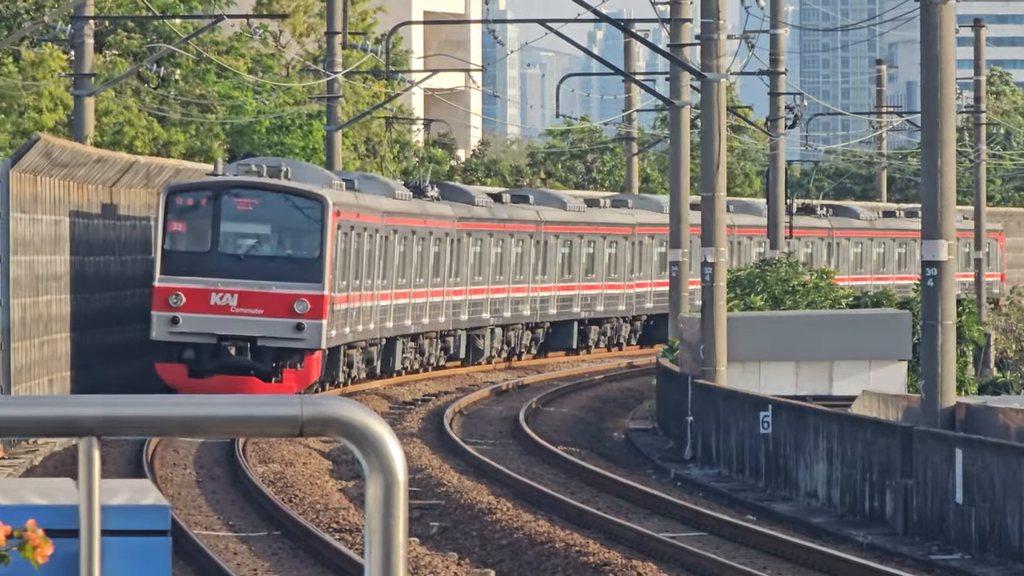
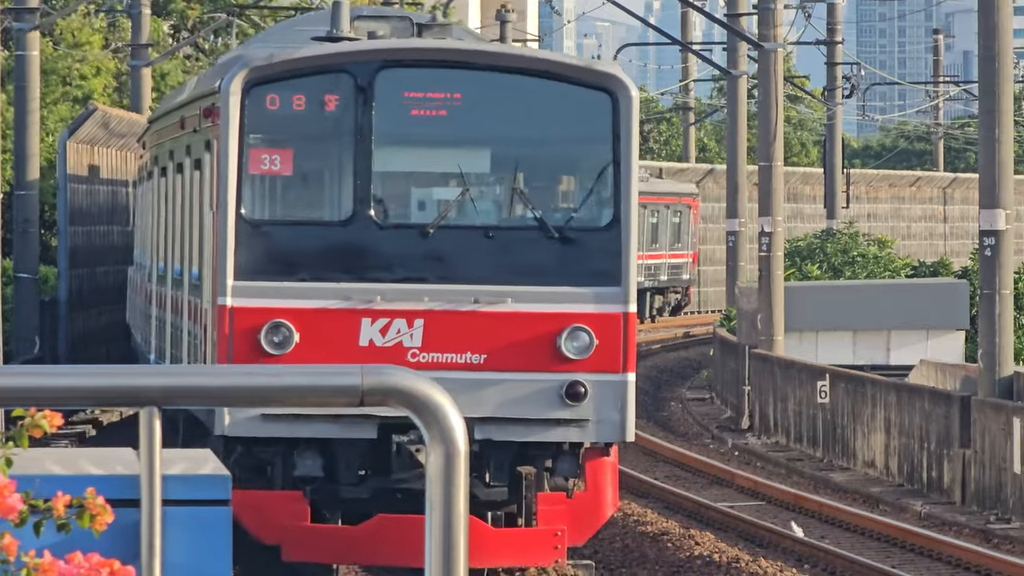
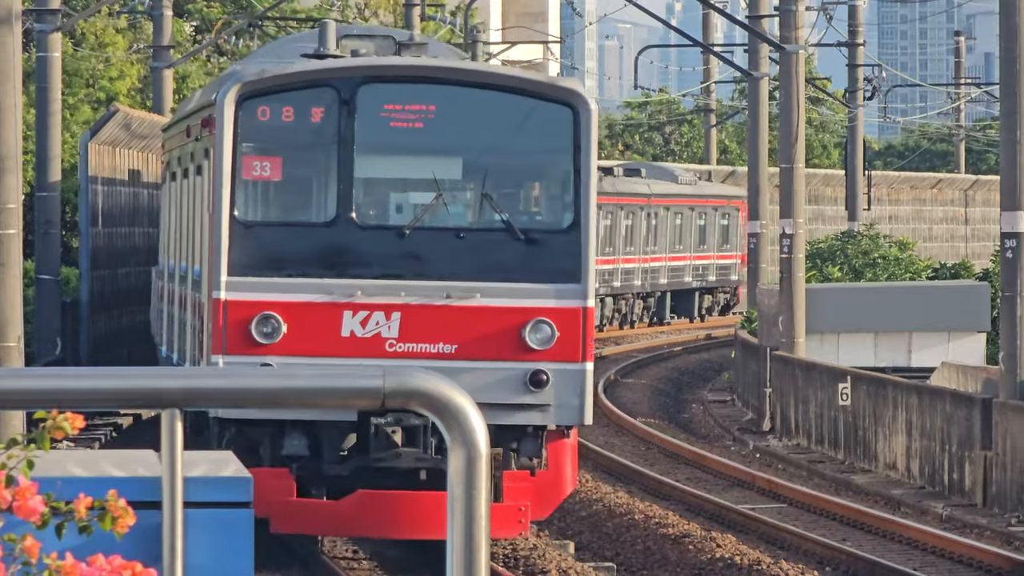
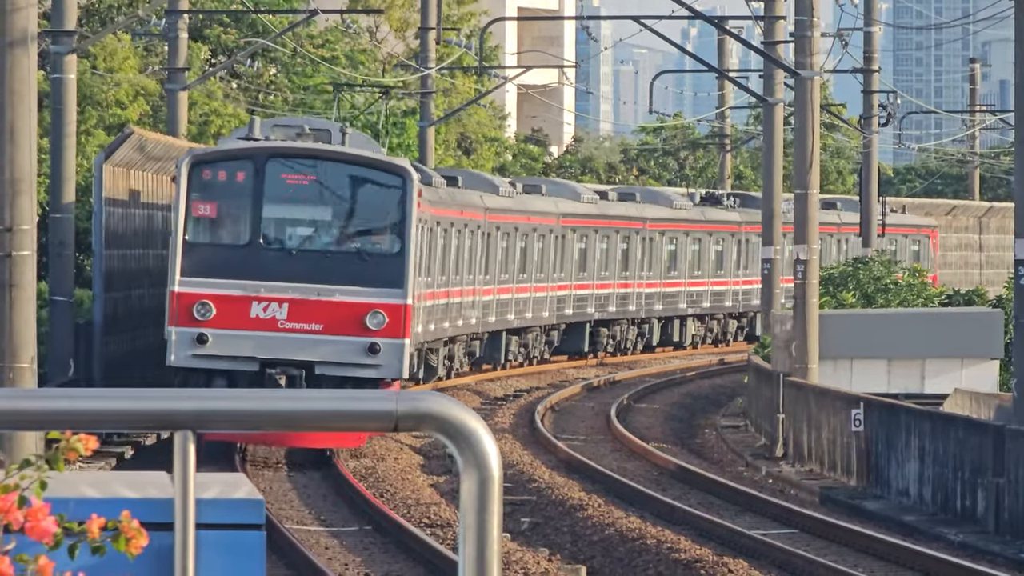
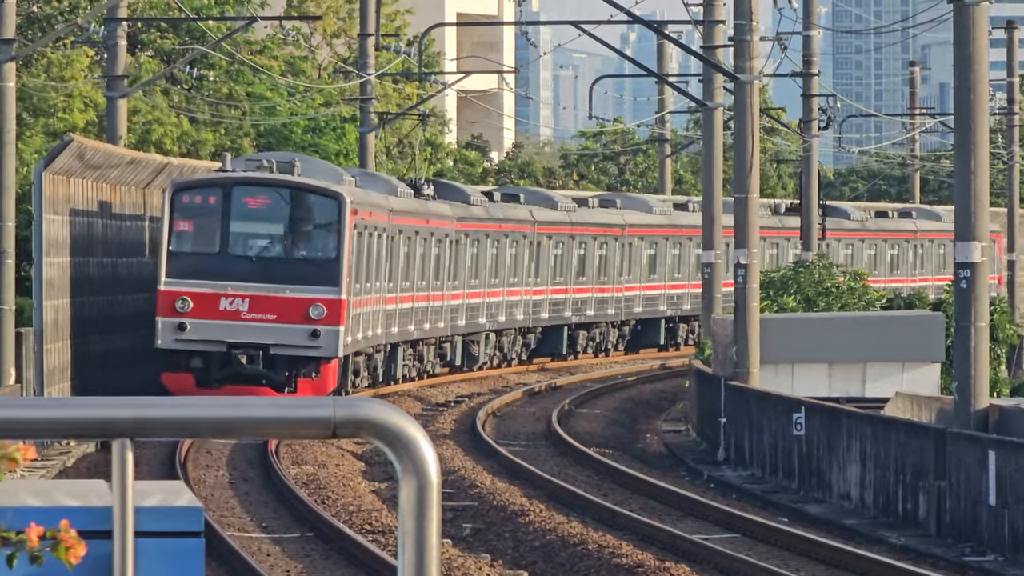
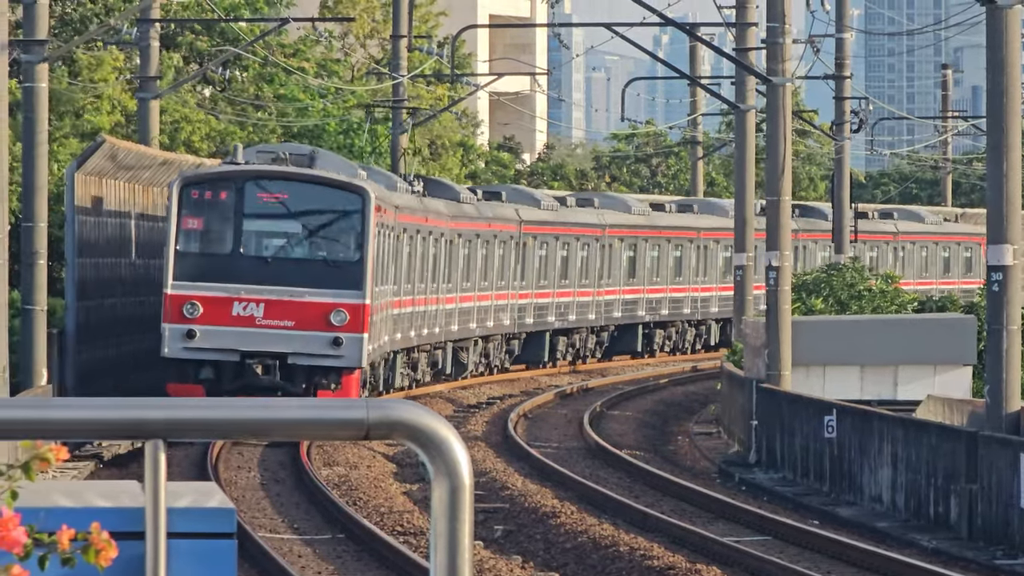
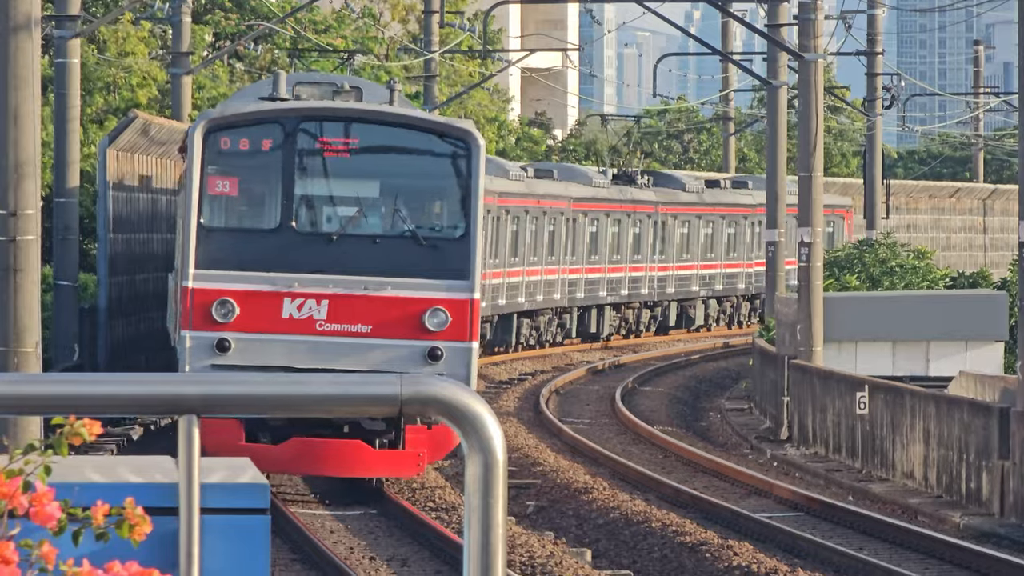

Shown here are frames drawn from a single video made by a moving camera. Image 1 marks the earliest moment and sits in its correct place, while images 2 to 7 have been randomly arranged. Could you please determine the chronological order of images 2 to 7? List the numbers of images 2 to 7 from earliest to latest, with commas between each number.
5, 6, 4, 7, 3, 2
